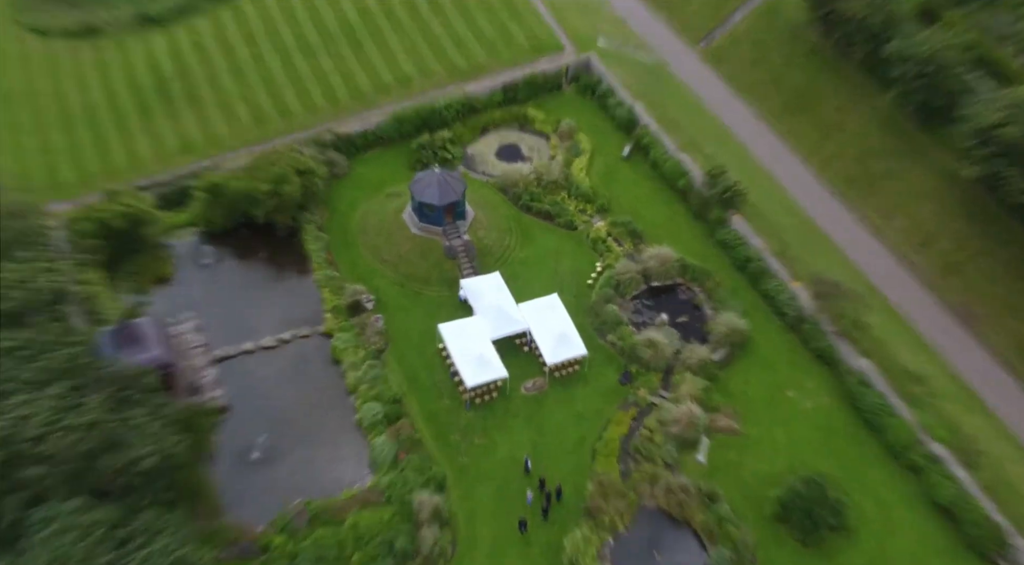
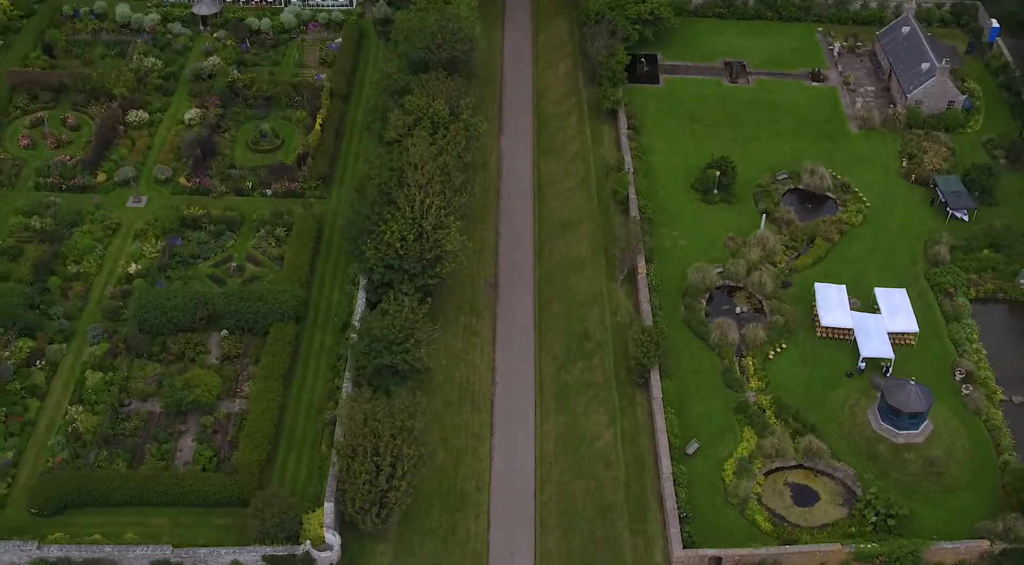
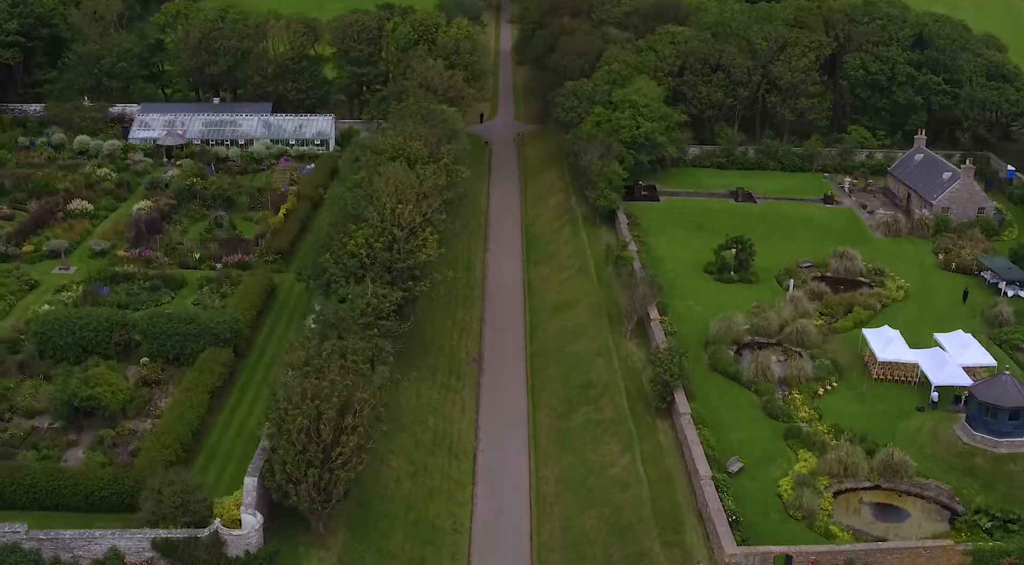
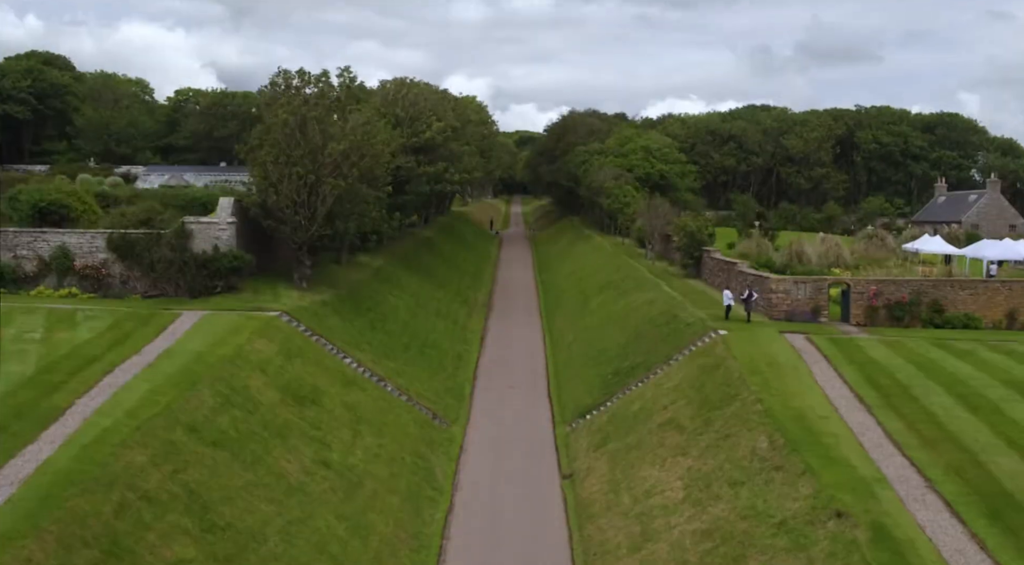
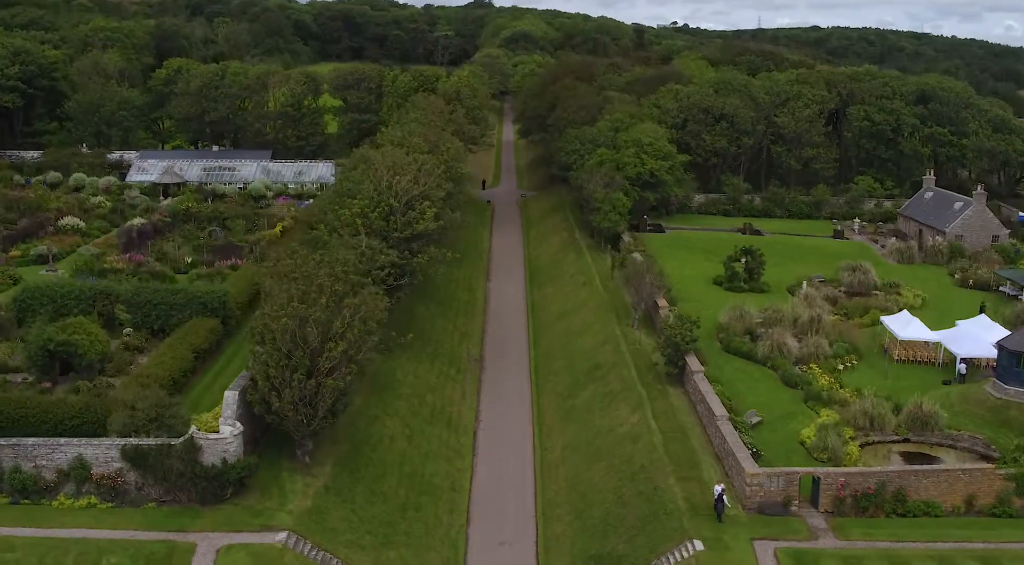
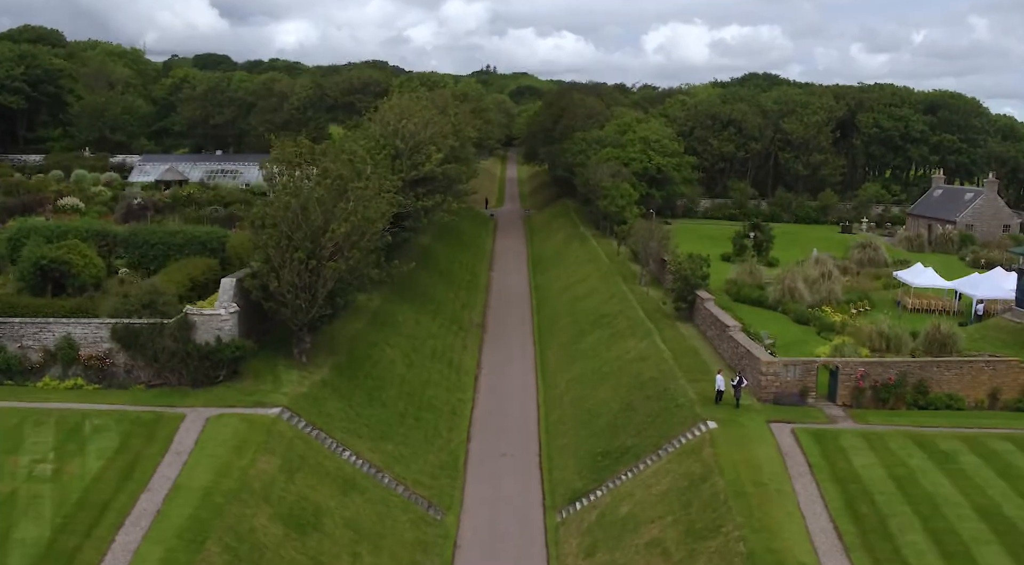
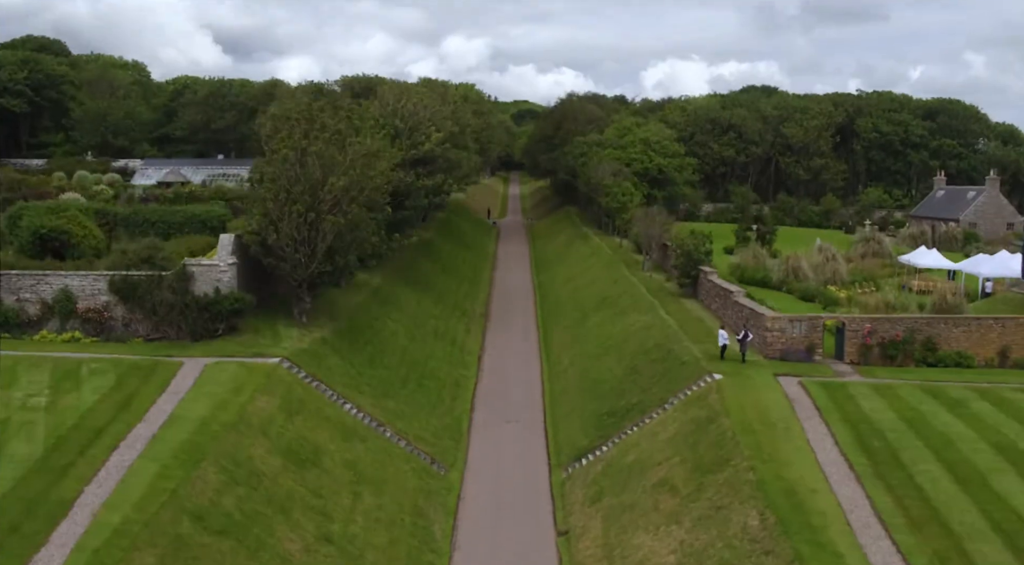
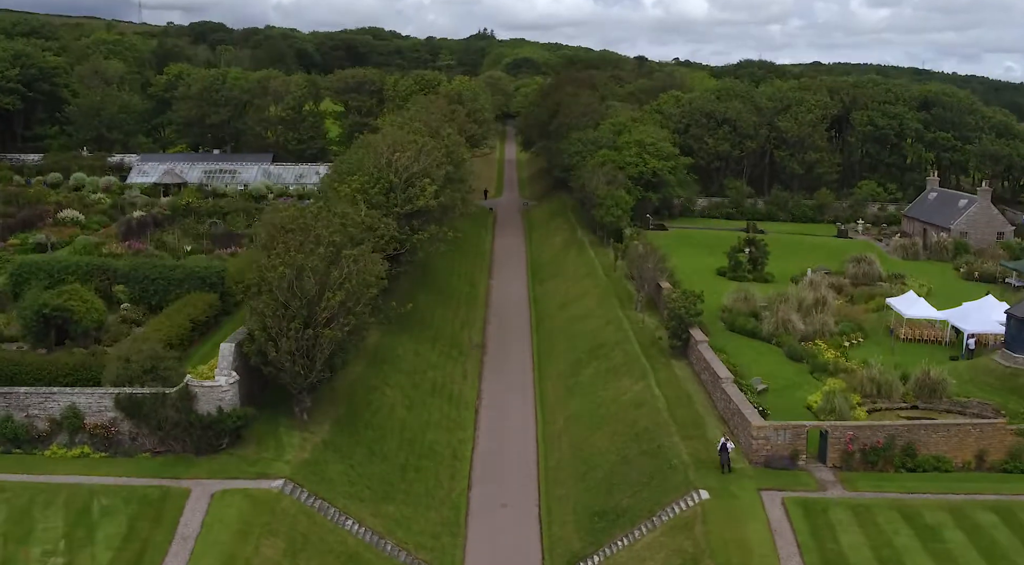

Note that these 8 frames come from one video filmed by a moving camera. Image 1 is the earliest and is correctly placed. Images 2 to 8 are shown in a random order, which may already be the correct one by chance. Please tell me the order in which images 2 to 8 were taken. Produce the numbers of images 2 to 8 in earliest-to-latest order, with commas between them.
4, 7, 6, 8, 5, 3, 2
